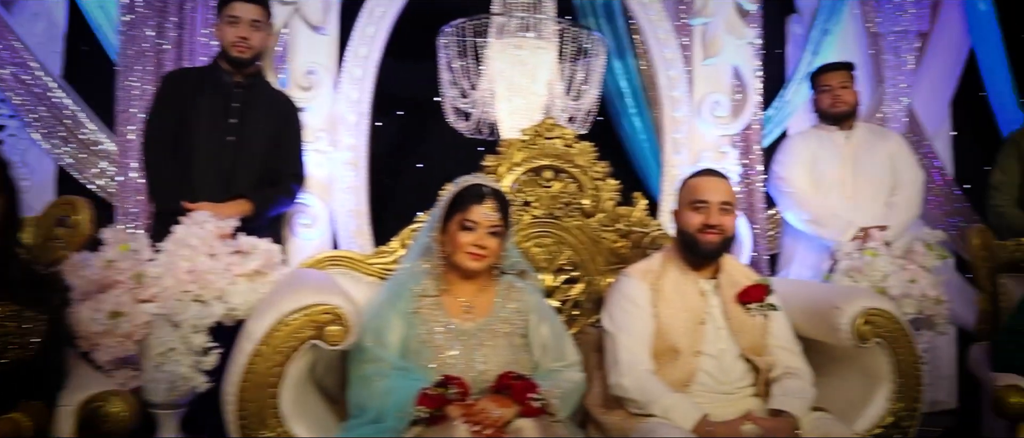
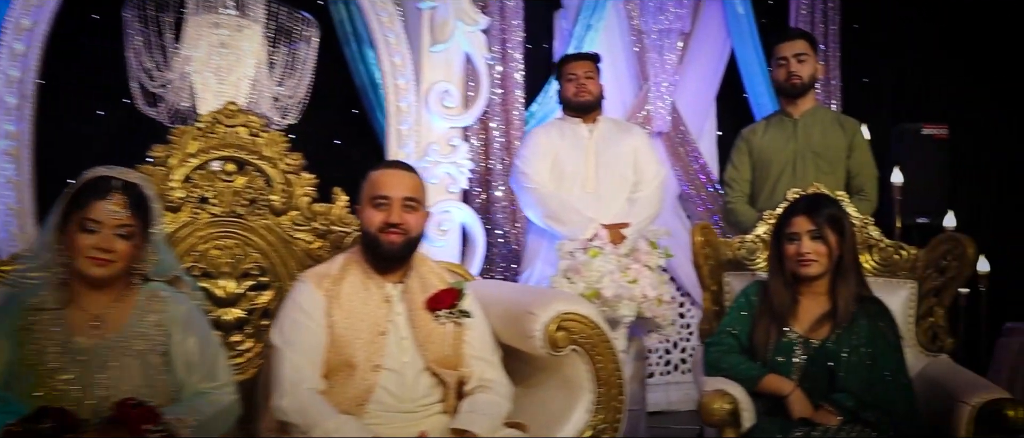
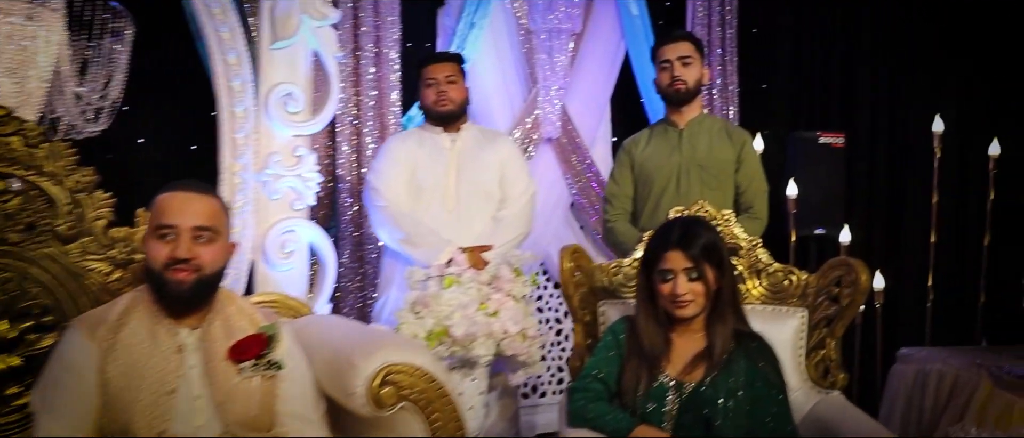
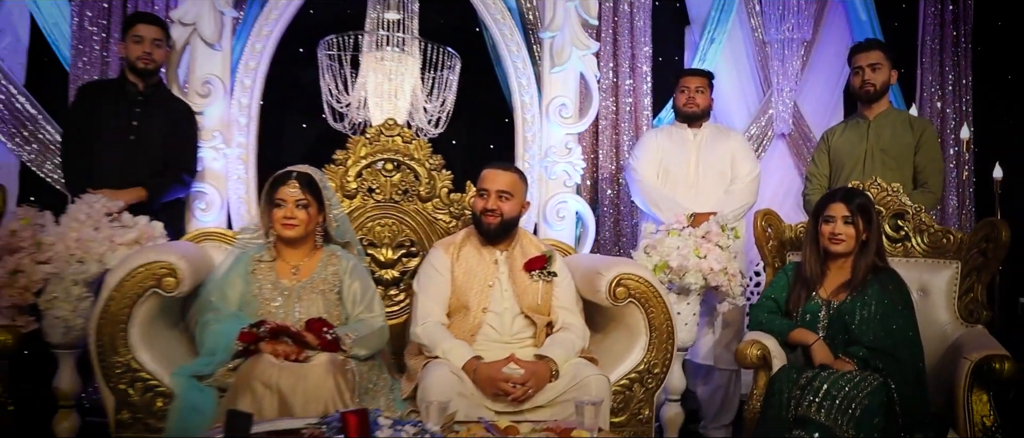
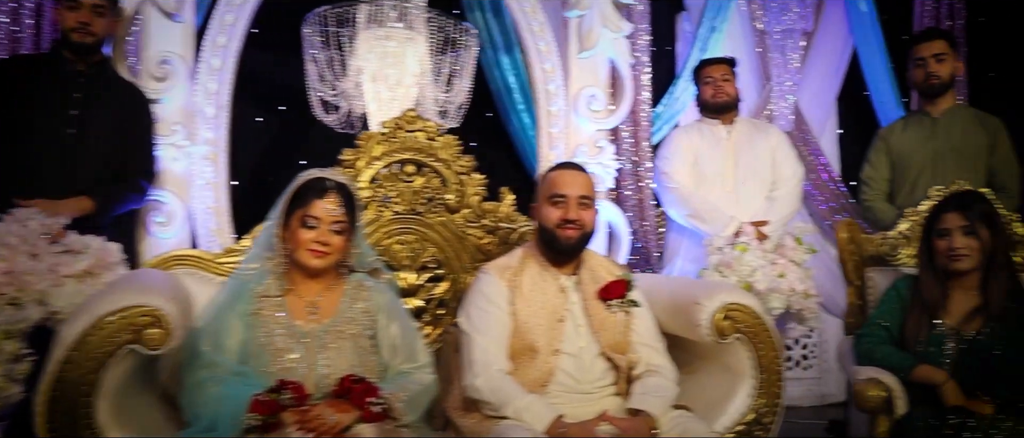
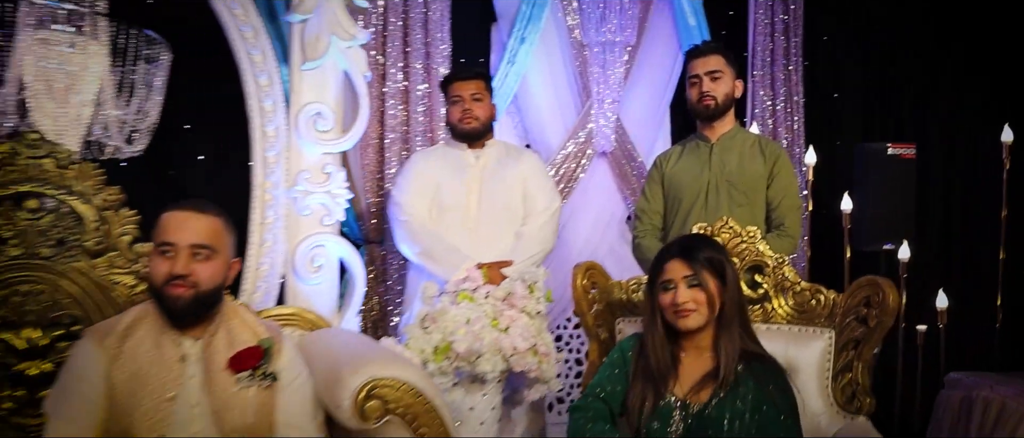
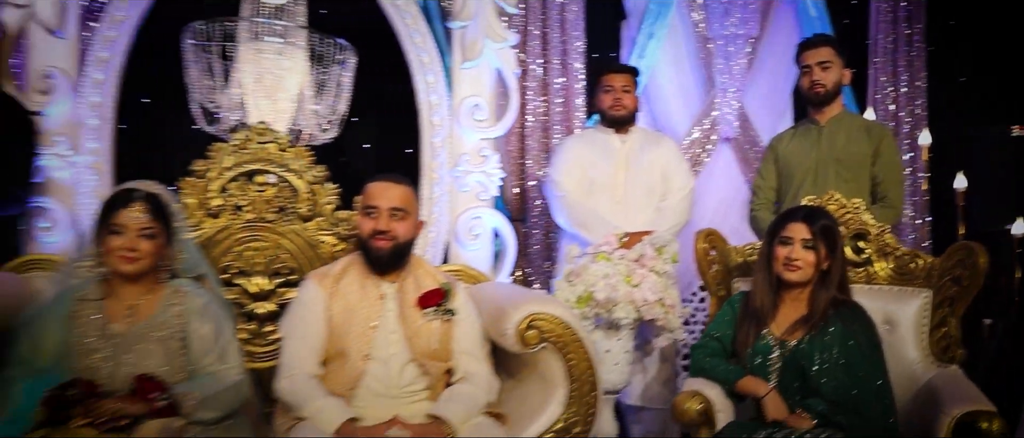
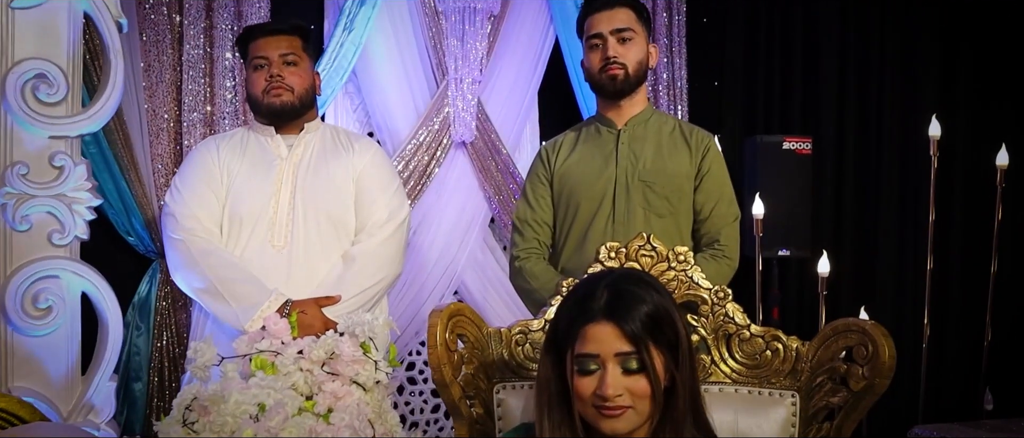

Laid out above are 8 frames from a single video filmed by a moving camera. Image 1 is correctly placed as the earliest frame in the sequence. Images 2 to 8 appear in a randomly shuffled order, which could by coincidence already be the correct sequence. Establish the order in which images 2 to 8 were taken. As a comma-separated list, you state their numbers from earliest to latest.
5, 2, 3, 8, 6, 7, 4
